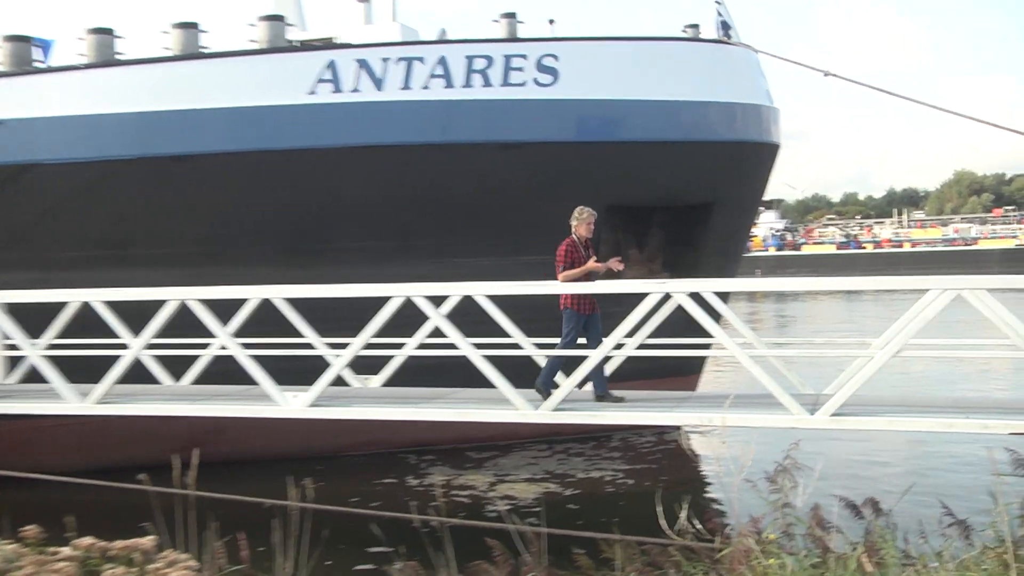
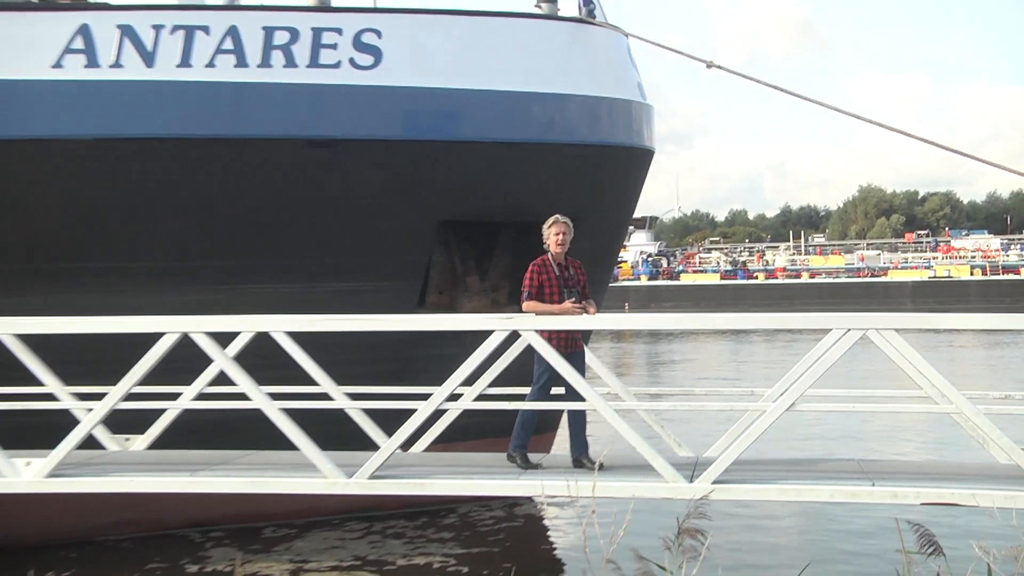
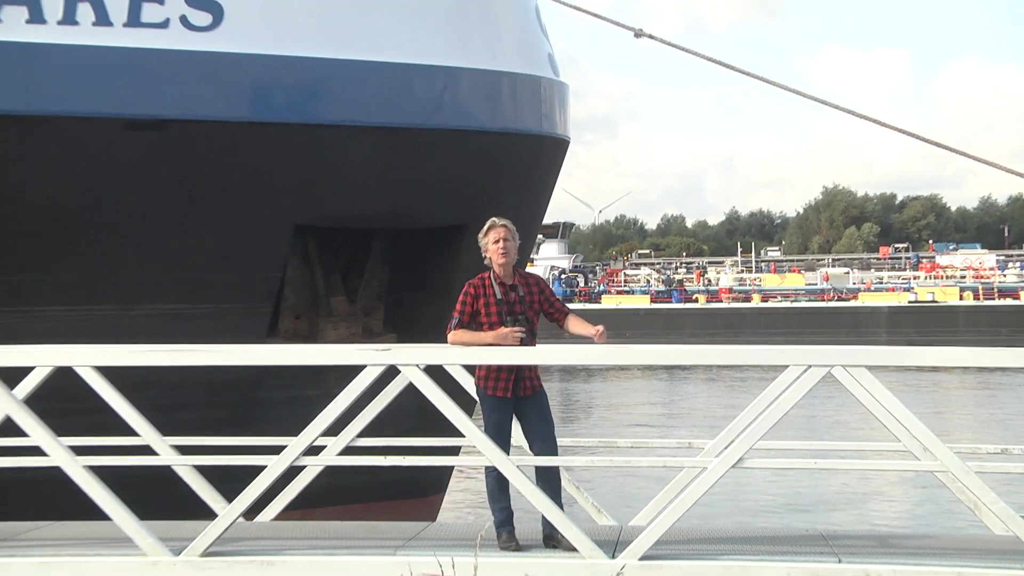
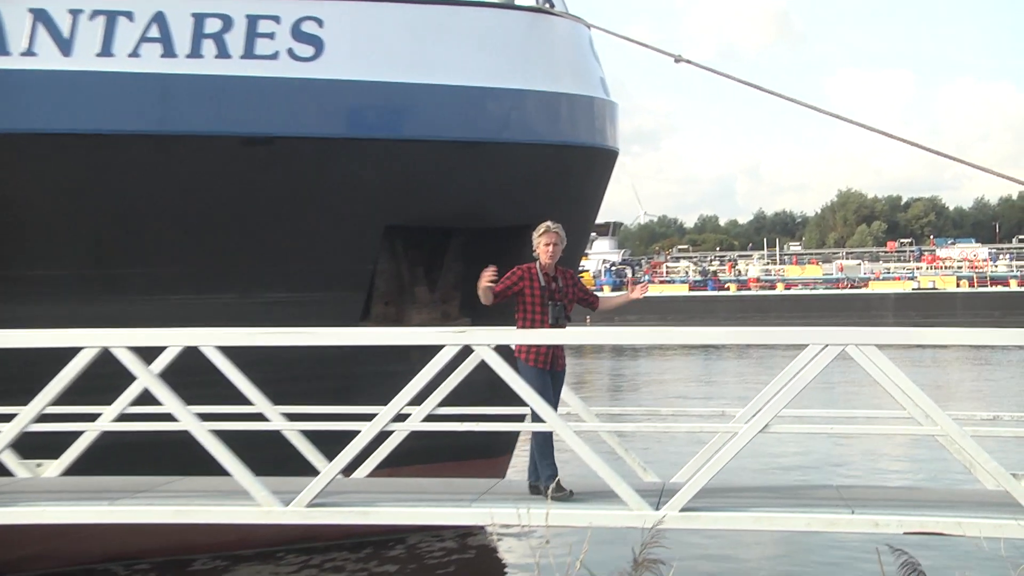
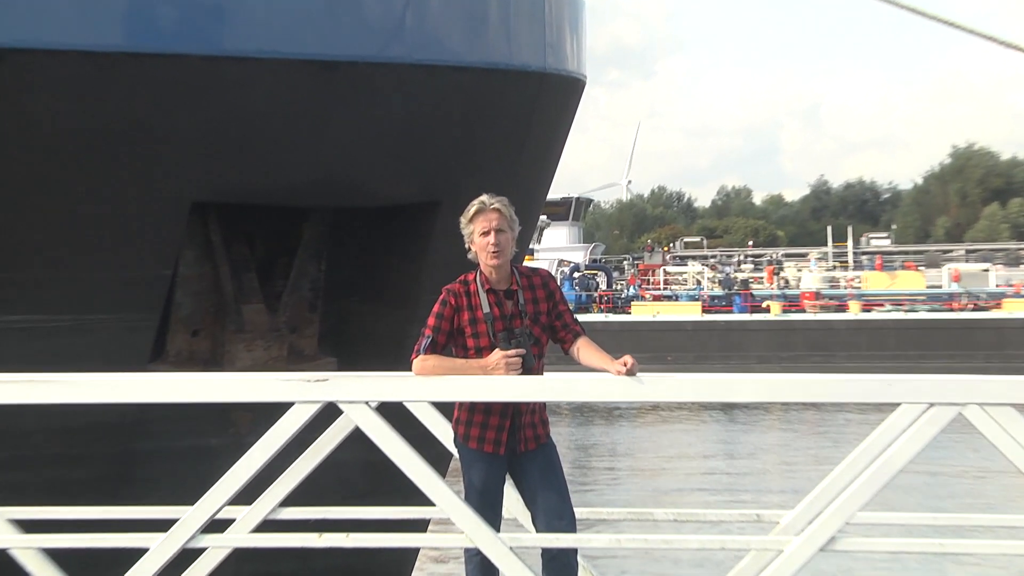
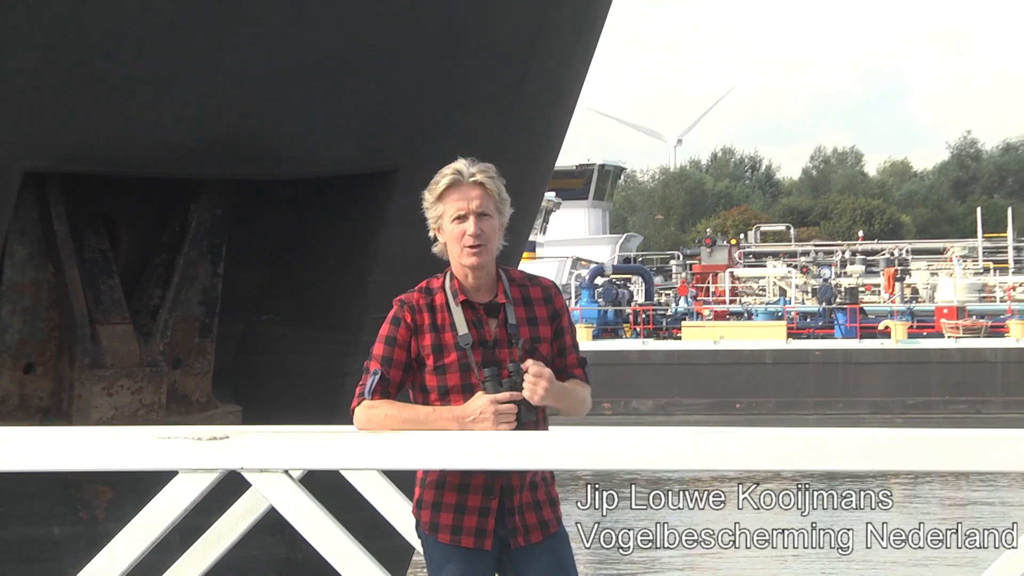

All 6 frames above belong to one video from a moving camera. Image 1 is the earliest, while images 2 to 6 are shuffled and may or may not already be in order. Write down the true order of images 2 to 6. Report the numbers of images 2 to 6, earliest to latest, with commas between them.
2, 4, 3, 5, 6
